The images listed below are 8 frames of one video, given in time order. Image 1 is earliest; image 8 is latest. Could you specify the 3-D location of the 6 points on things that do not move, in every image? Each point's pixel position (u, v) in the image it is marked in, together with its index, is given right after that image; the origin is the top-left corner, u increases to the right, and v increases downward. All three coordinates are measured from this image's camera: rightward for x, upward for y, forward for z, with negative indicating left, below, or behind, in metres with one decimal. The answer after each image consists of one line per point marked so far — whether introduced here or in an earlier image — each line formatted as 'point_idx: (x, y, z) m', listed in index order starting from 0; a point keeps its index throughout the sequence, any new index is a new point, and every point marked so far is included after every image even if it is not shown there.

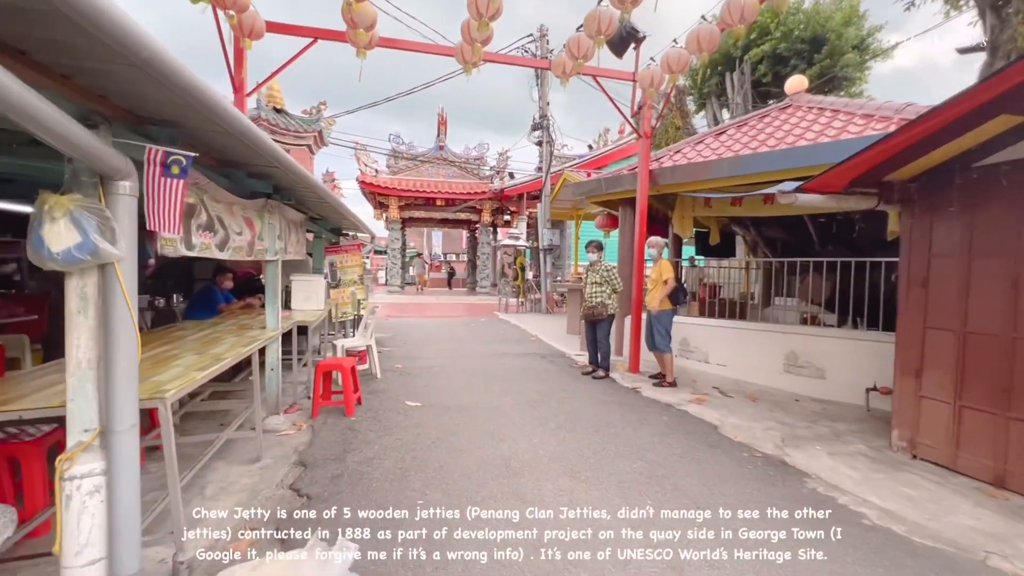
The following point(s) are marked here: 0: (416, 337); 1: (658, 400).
0: (-2.1, -1.1, +10.2) m
1: (+1.7, -1.3, +5.6) m
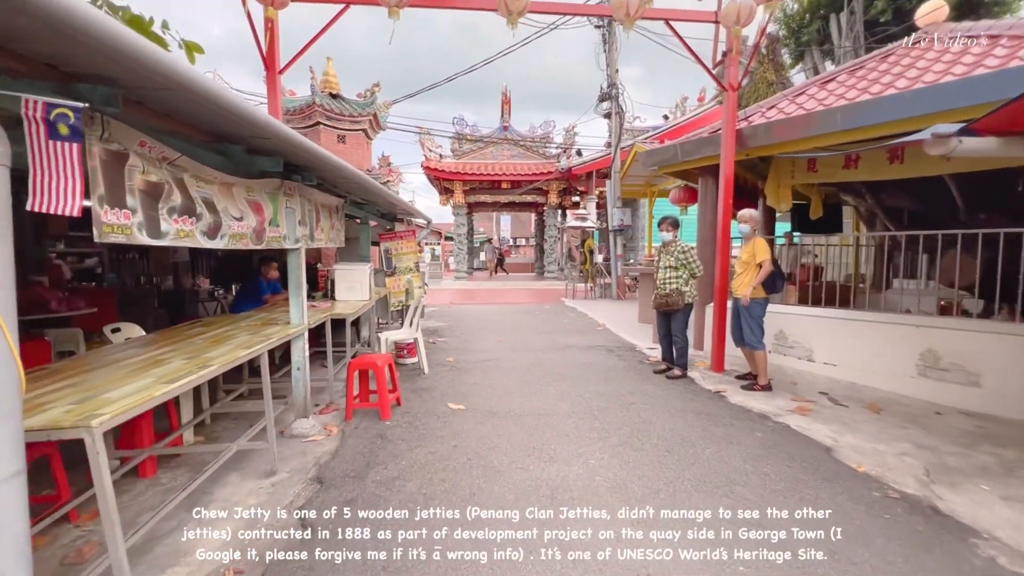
0: (-0.7, -0.8, +9.7) m
1: (+2.3, -1.2, +4.6) m
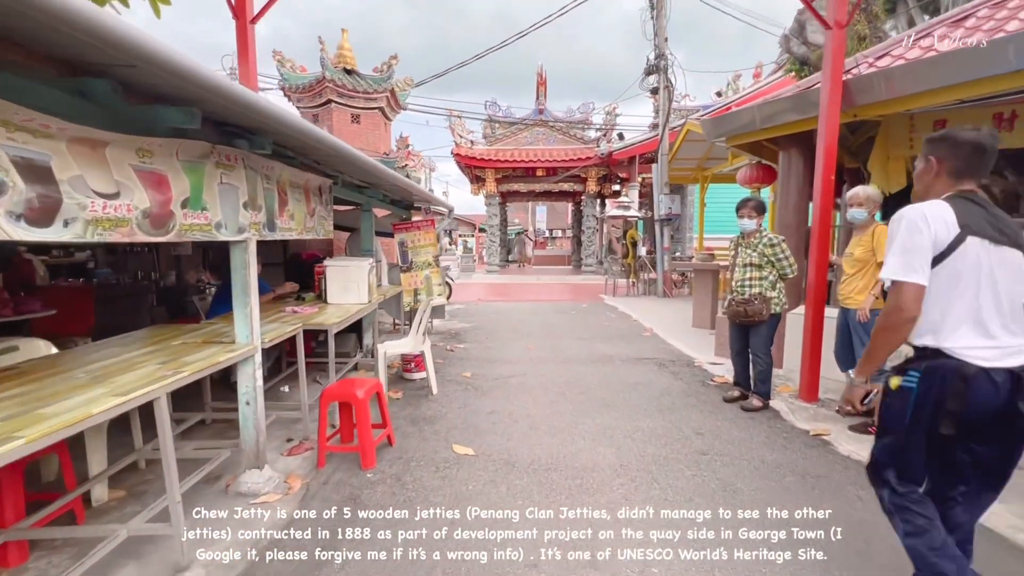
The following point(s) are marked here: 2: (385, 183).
0: (-0.2, -0.7, +8.6) m
1: (+2.5, -1.2, +3.3) m
2: (-1.5, +1.2, +5.6) m
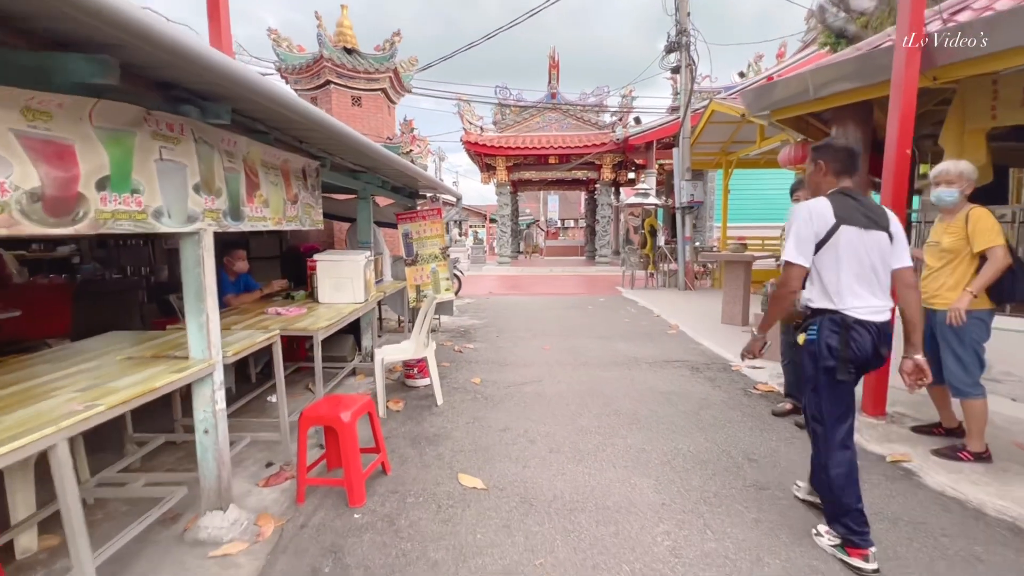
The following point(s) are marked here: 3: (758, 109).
0: (+0.1, -0.6, +8.0) m
1: (+2.6, -1.2, +2.6) m
2: (-1.4, +1.3, +5.0) m
3: (+2.7, +1.9, +5.1) m
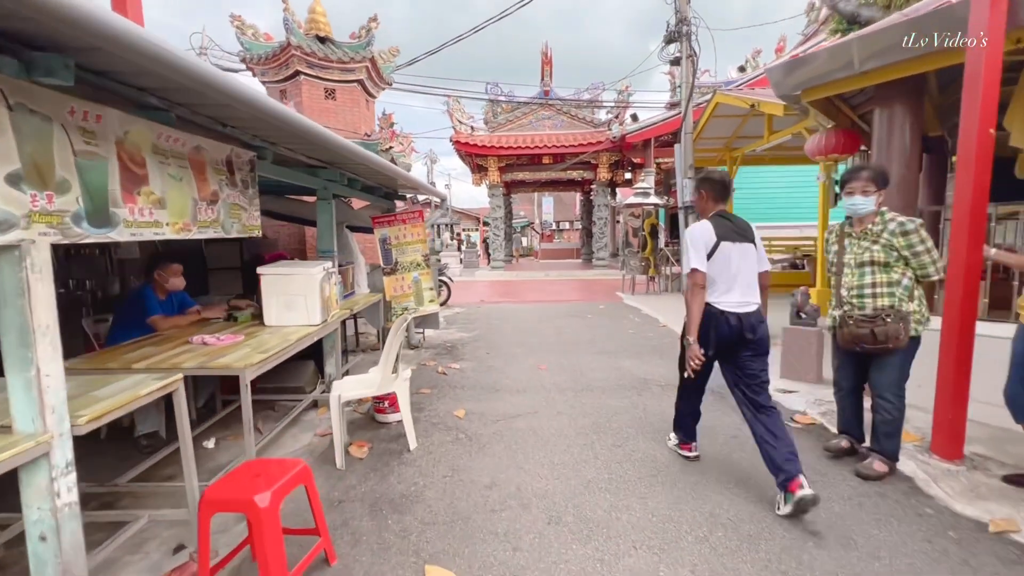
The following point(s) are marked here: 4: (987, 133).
0: (-0.1, -0.8, +7.2) m
1: (+2.5, -1.3, +1.9) m
2: (-1.5, +1.1, +4.3) m
3: (+2.6, +1.9, +4.4) m
4: (+2.9, +1.0, +2.9) m
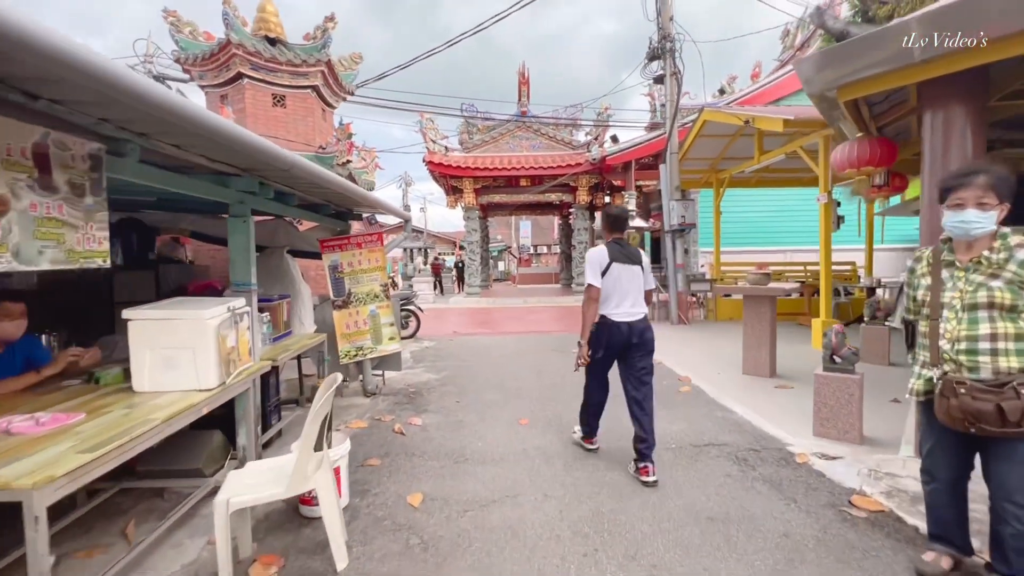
0: (-0.4, -1.2, +6.2) m
1: (+2.4, -1.5, +1.0) m
2: (-1.7, +0.8, +3.3) m
3: (+2.4, +1.5, +3.7) m
4: (+2.8, +0.7, +2.2) m
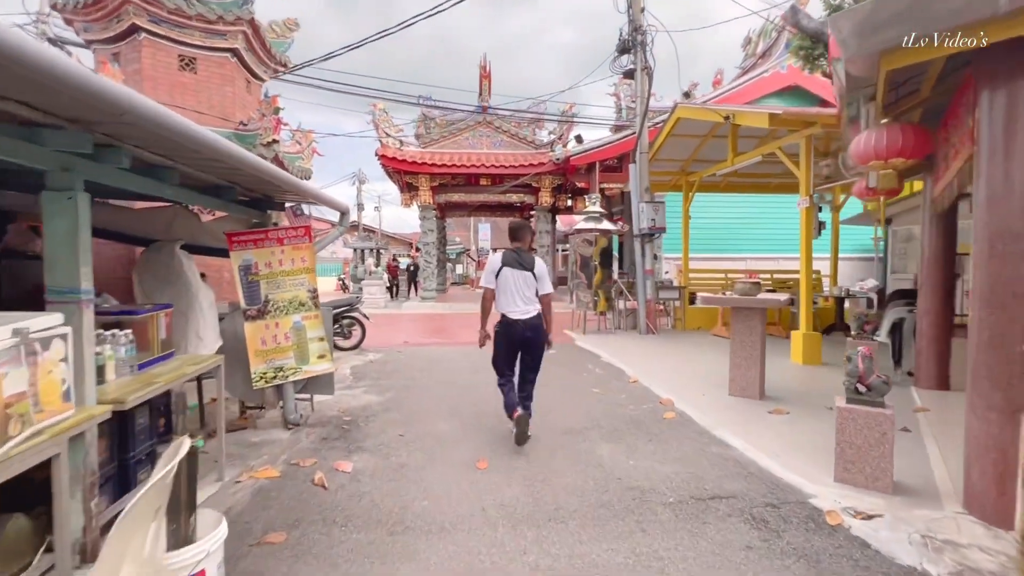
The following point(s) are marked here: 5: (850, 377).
0: (-0.9, -1.3, +5.2) m
1: (+2.4, -1.6, +0.3) m
2: (-1.9, +0.8, +2.2) m
3: (+2.1, +1.5, +3.0) m
4: (+2.7, +0.6, +1.5) m
5: (+2.3, -0.6, +3.3) m
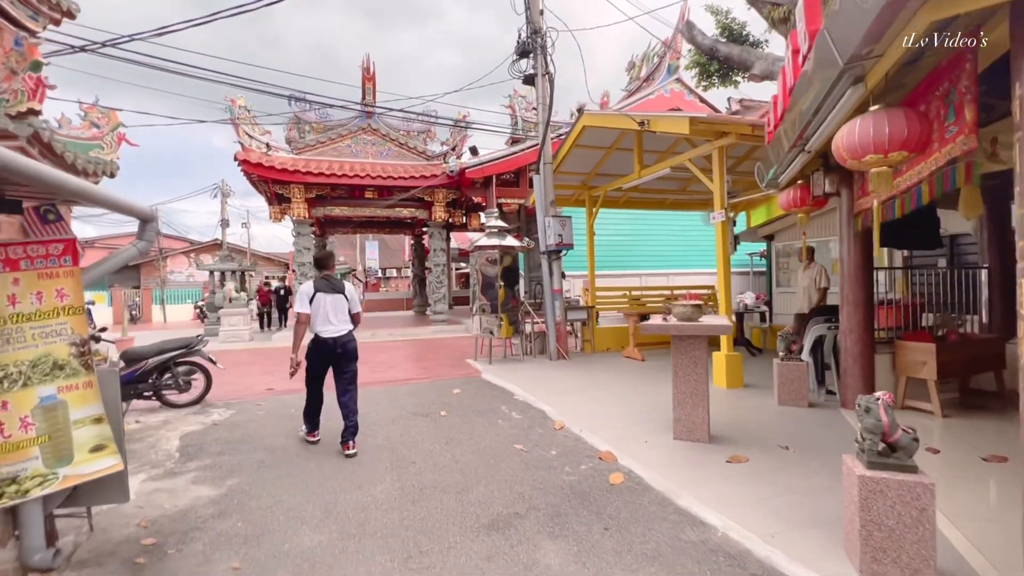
0: (-1.7, -1.6, +3.7) m
1: (+2.6, -1.6, -0.4) m
2: (-2.0, +0.6, +0.6) m
3: (+1.7, +1.3, +2.2) m
4: (+2.6, +0.6, +0.9) m
5: (+1.9, -0.8, +2.5) m
